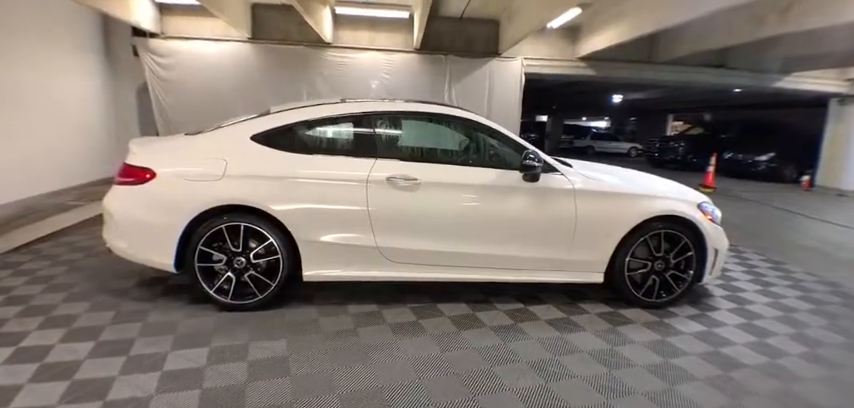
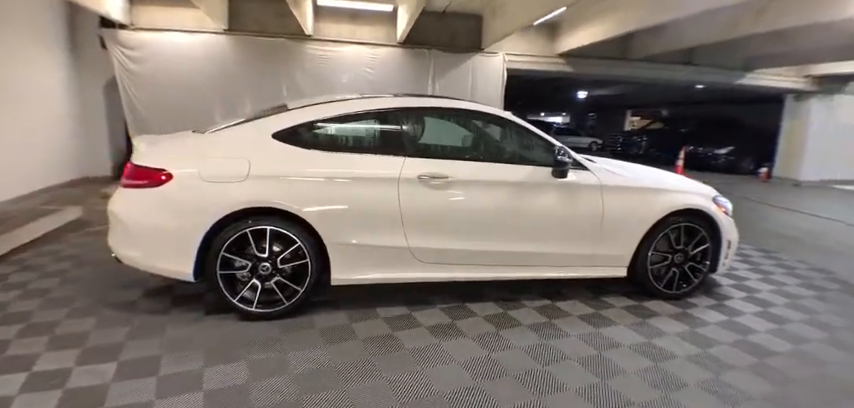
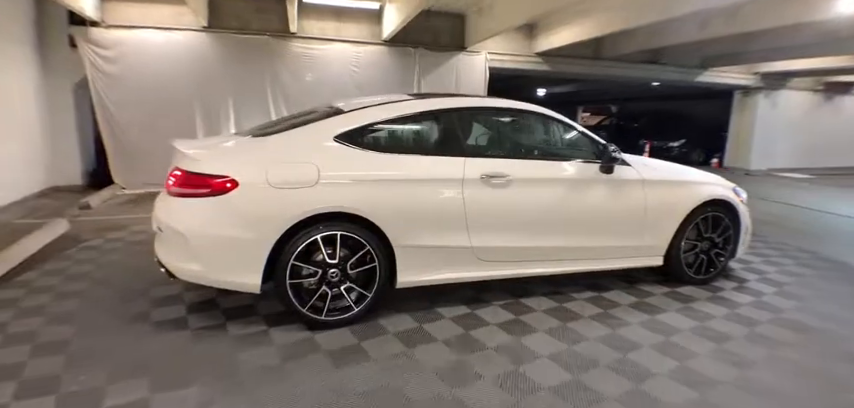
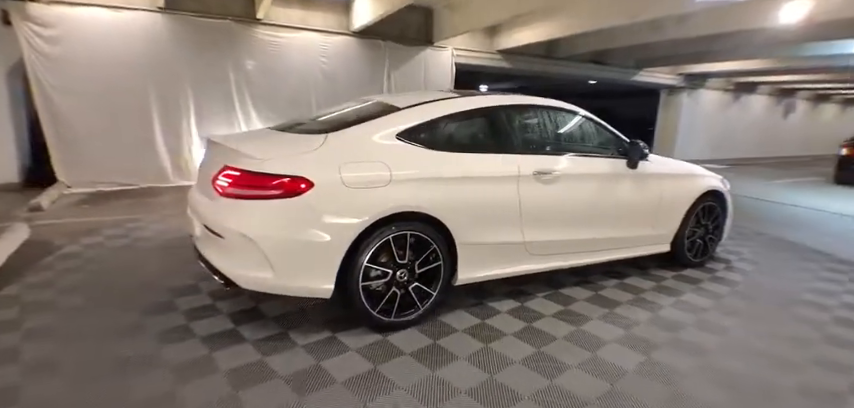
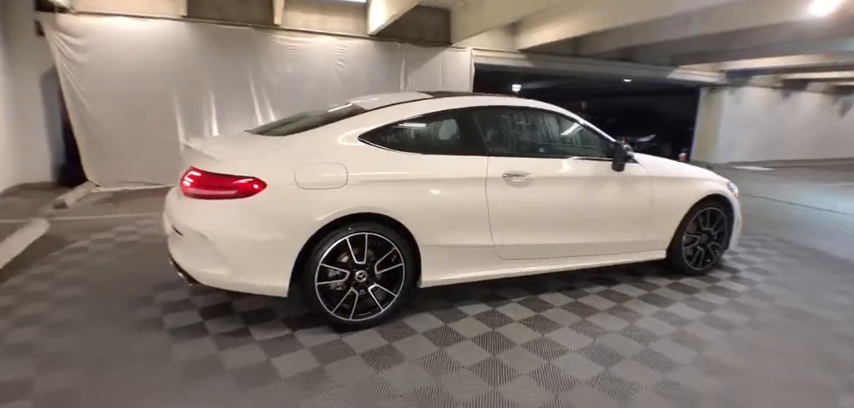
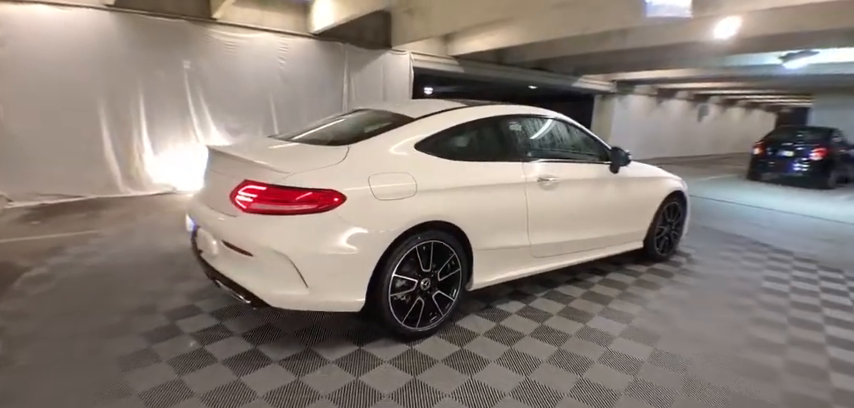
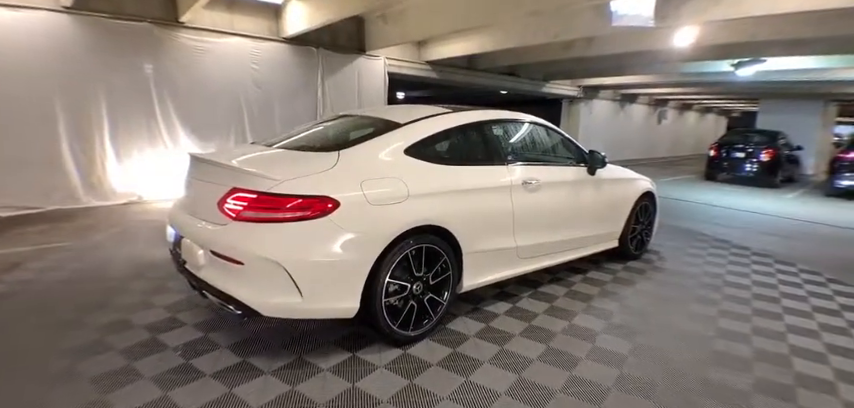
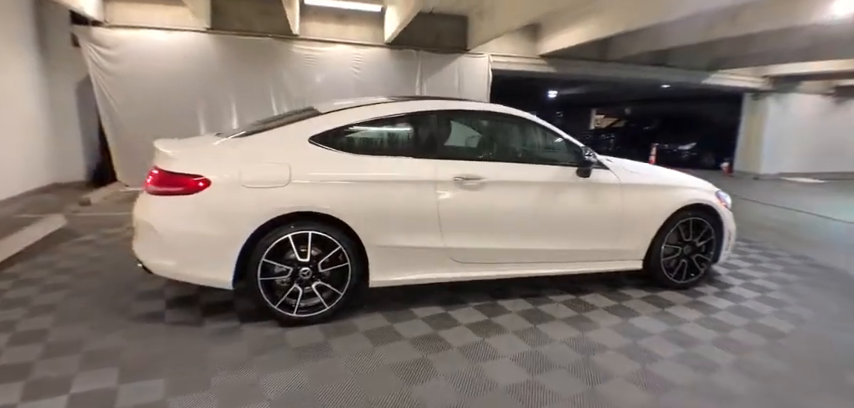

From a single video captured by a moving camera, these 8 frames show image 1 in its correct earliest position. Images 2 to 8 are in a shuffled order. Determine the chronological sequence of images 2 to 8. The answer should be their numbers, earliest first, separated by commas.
2, 8, 3, 5, 4, 6, 7
